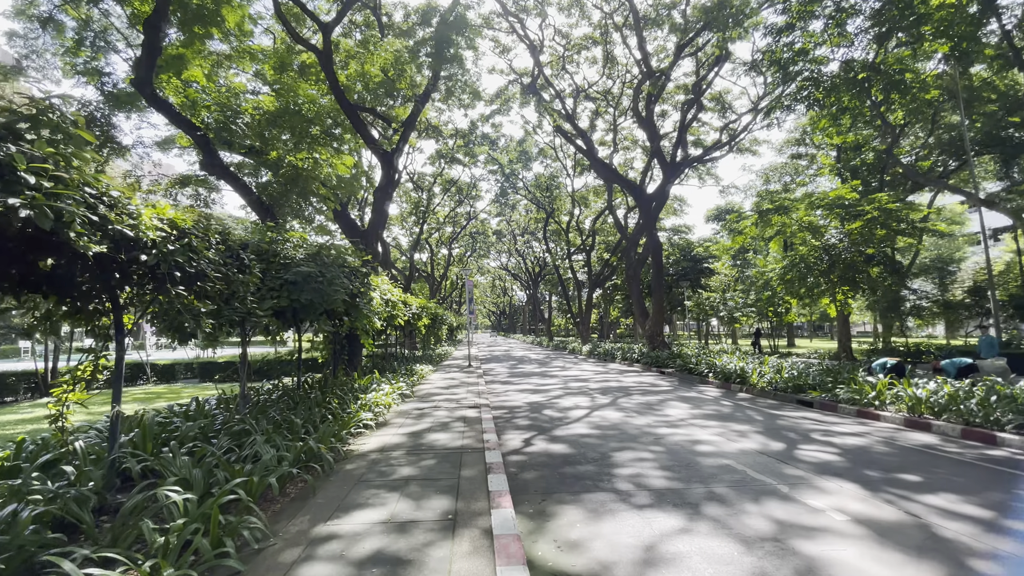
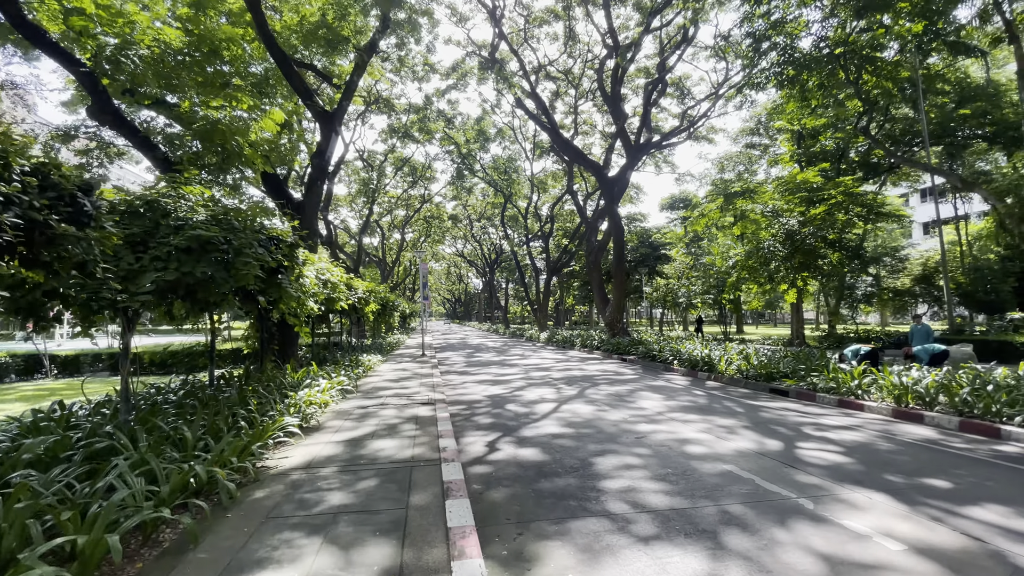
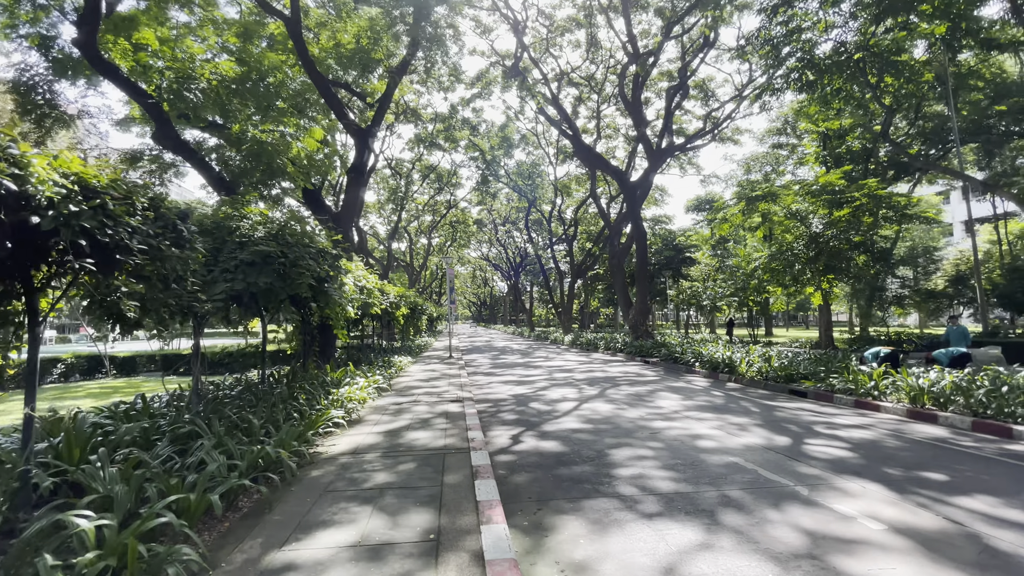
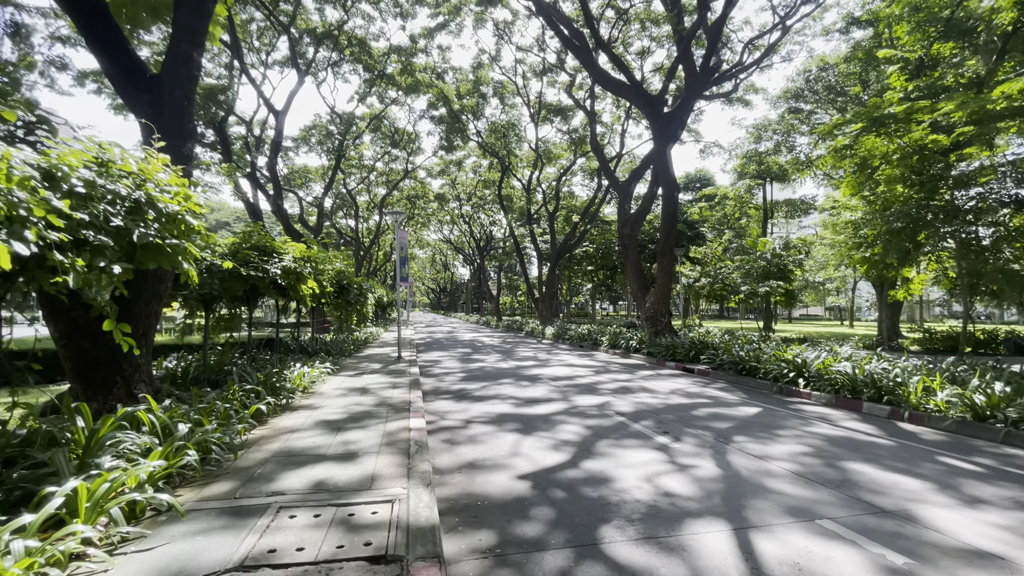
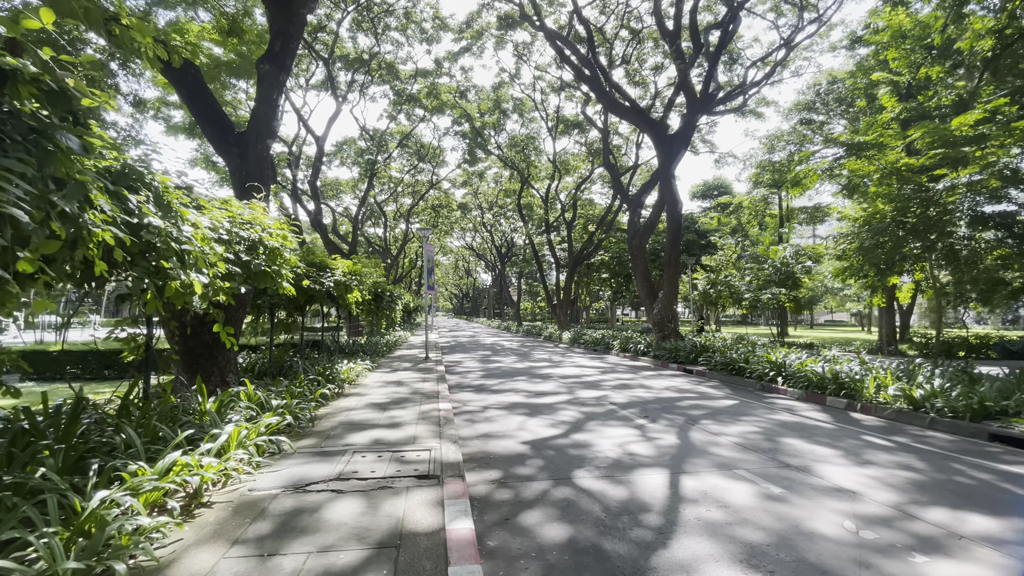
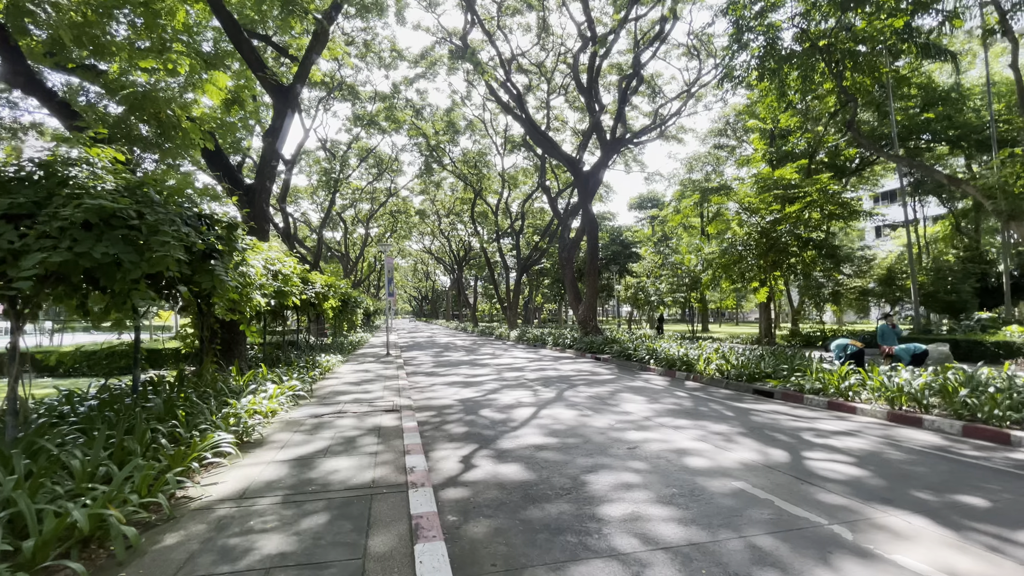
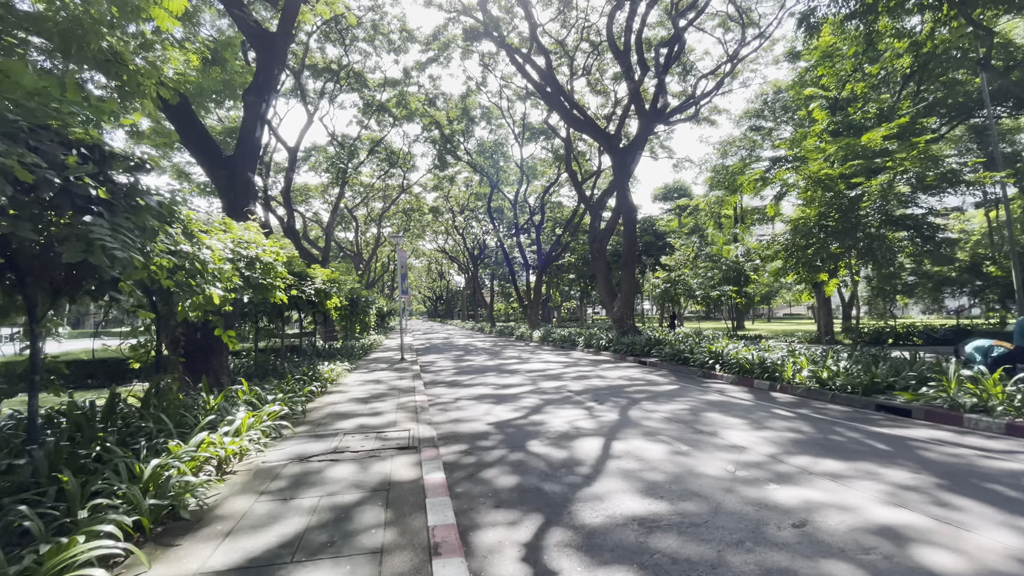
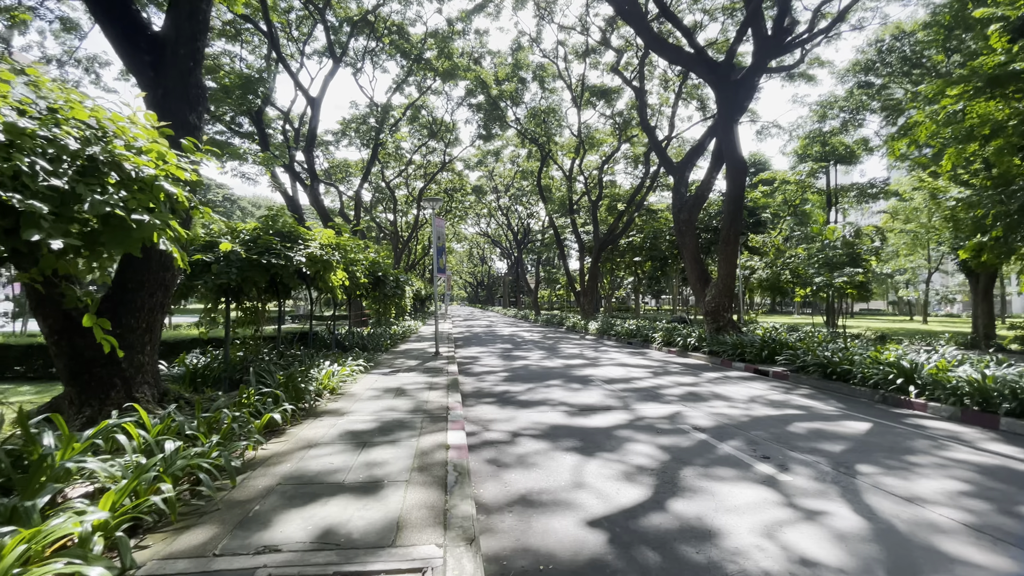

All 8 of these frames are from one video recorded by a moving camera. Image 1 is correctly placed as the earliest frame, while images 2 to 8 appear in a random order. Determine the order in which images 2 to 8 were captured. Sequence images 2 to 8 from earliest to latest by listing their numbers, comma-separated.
3, 2, 6, 7, 5, 4, 8
